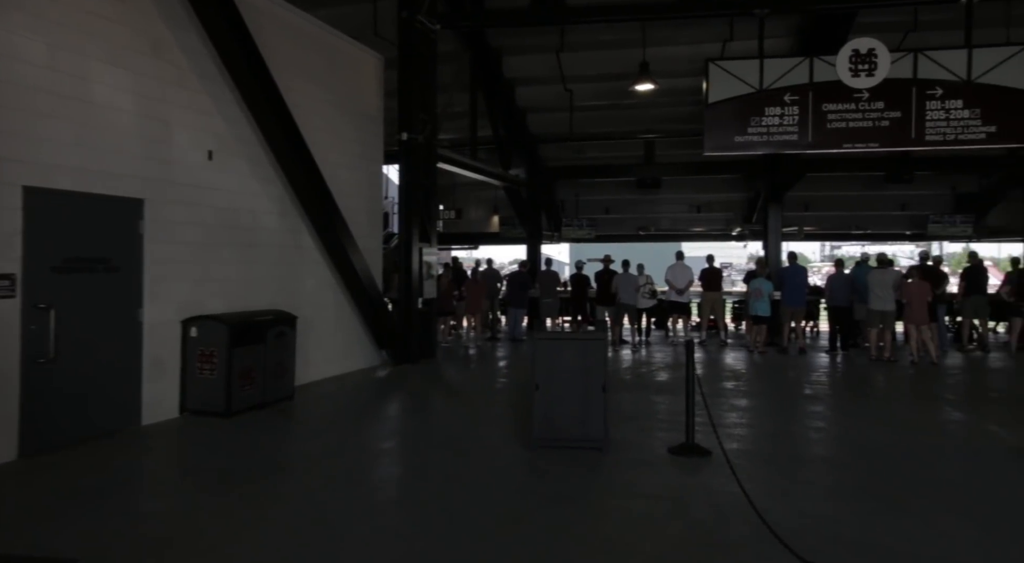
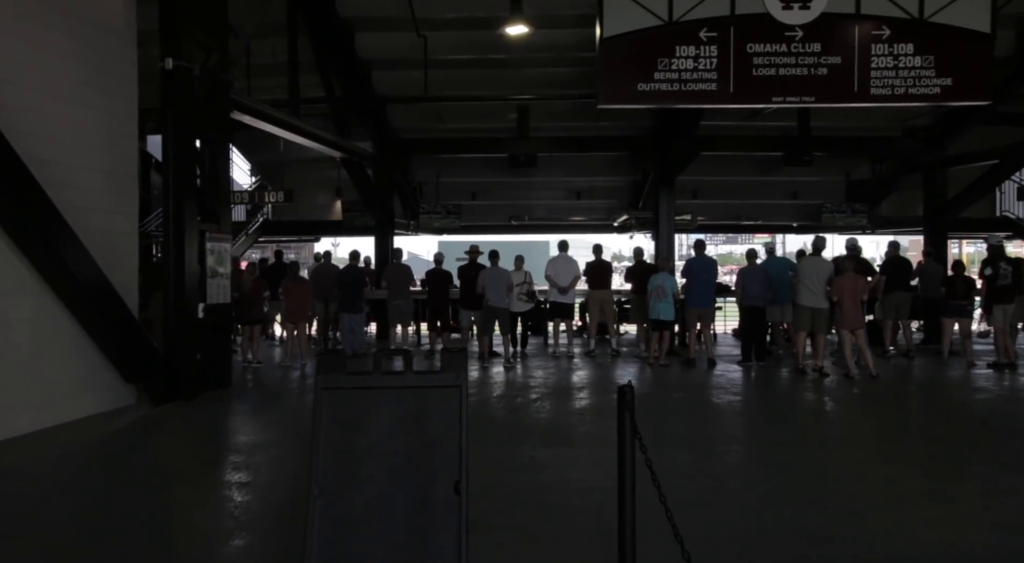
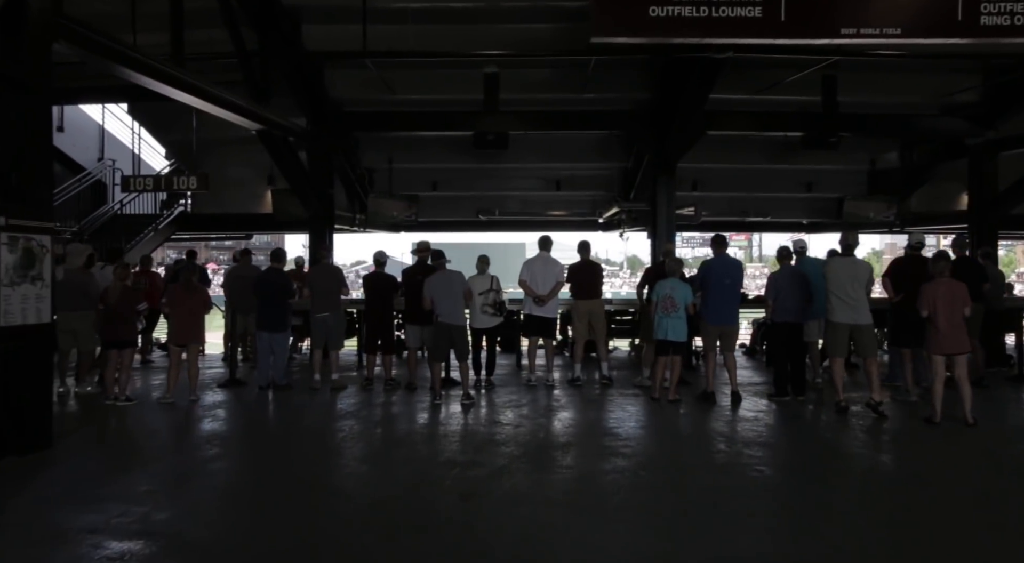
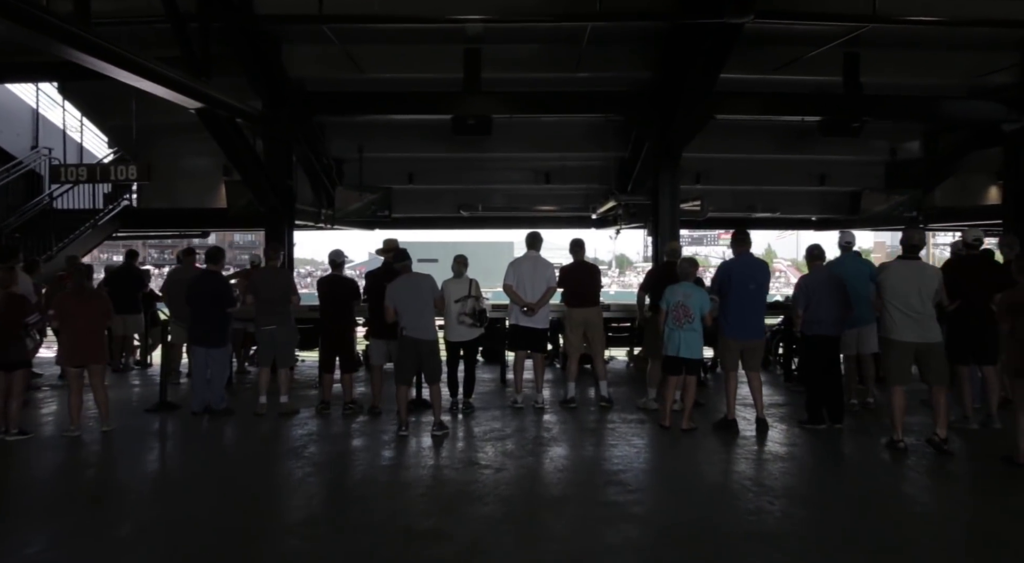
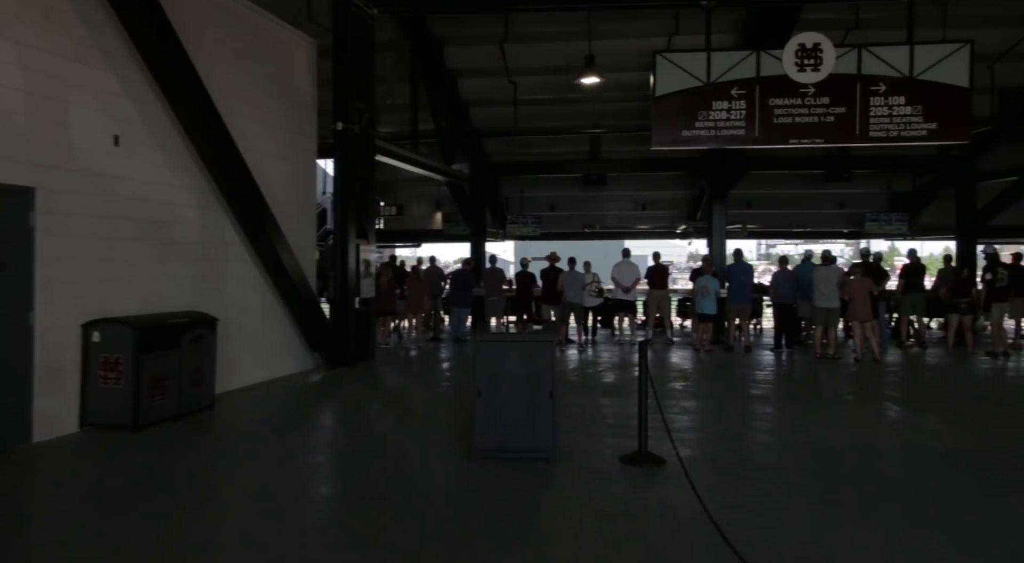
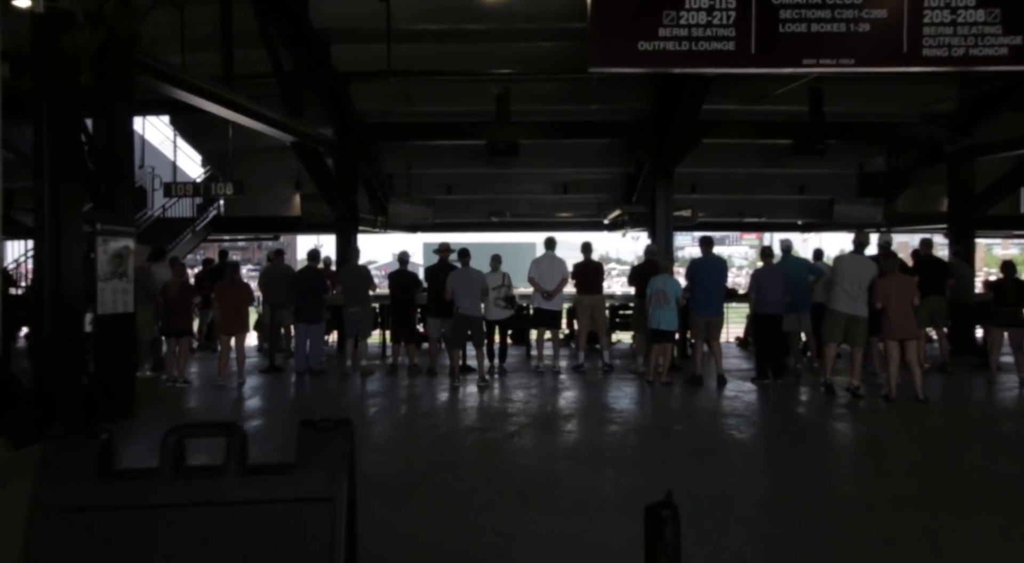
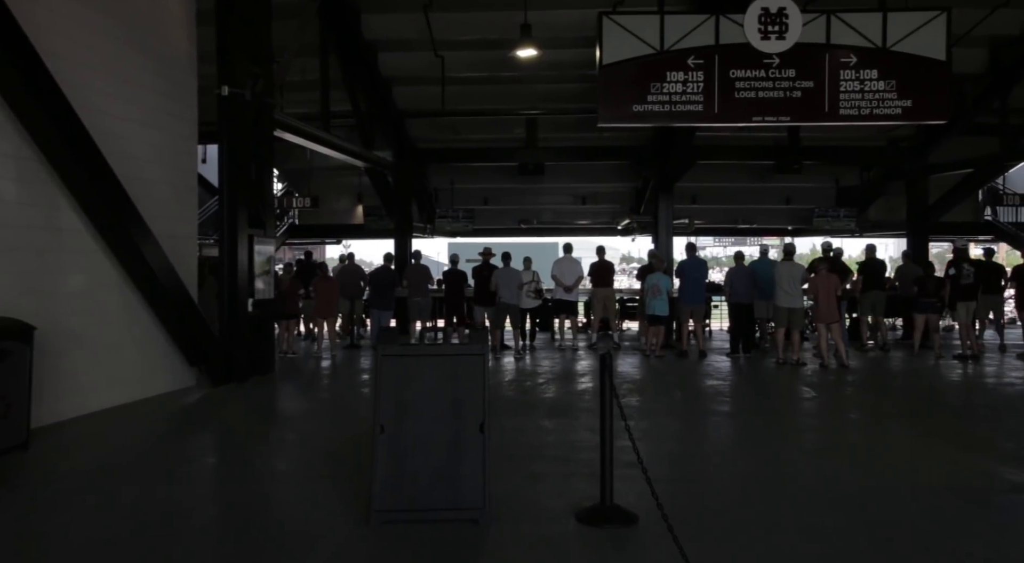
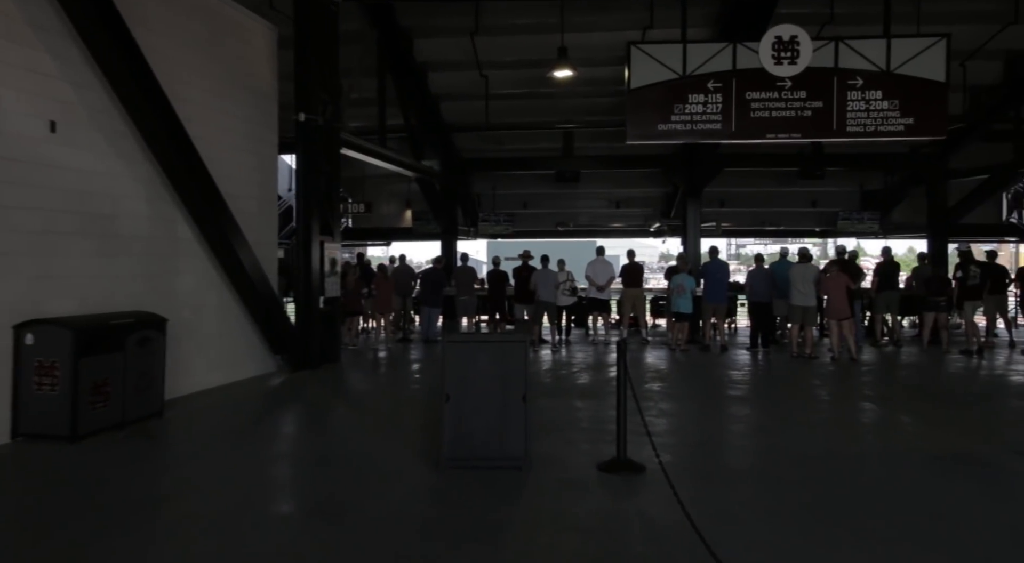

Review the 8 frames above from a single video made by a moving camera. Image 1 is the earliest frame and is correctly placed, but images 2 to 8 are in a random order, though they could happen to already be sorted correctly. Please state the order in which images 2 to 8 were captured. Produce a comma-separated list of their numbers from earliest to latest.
5, 8, 7, 2, 6, 3, 4
